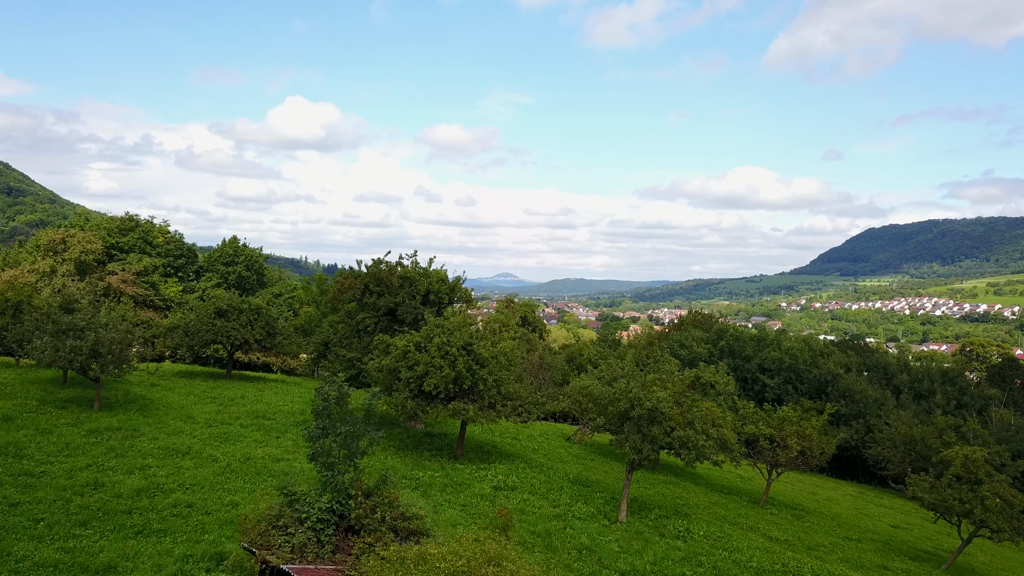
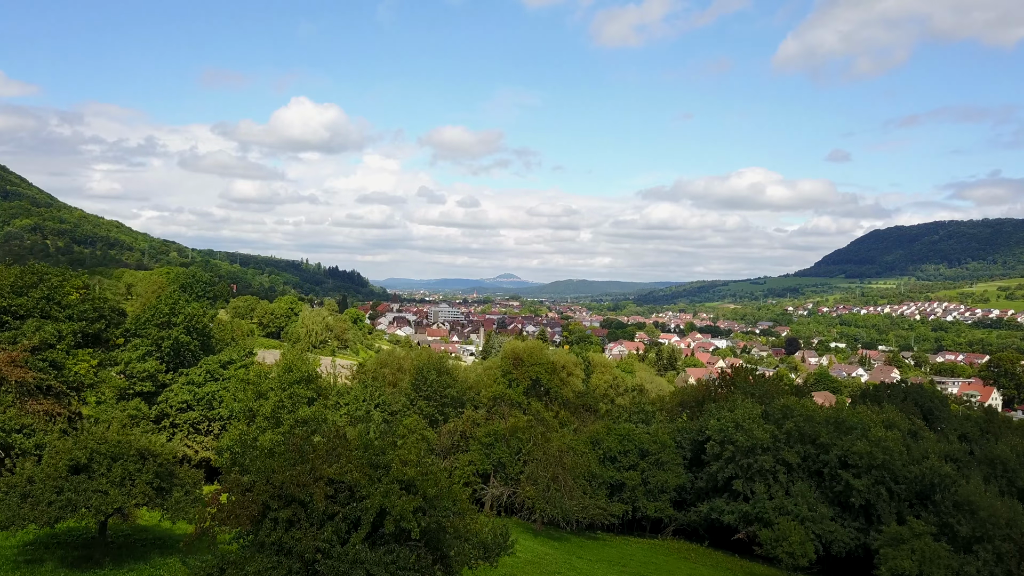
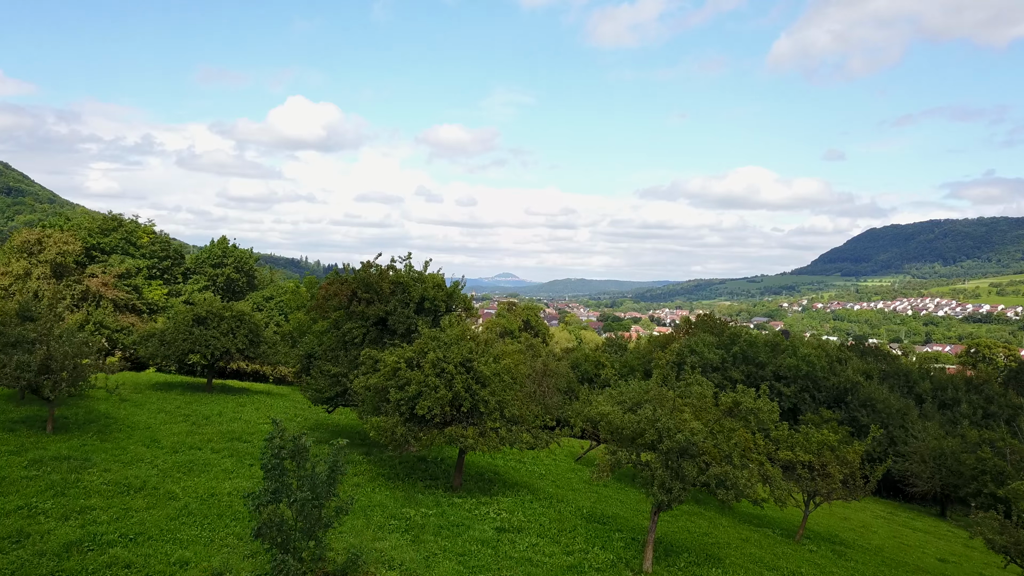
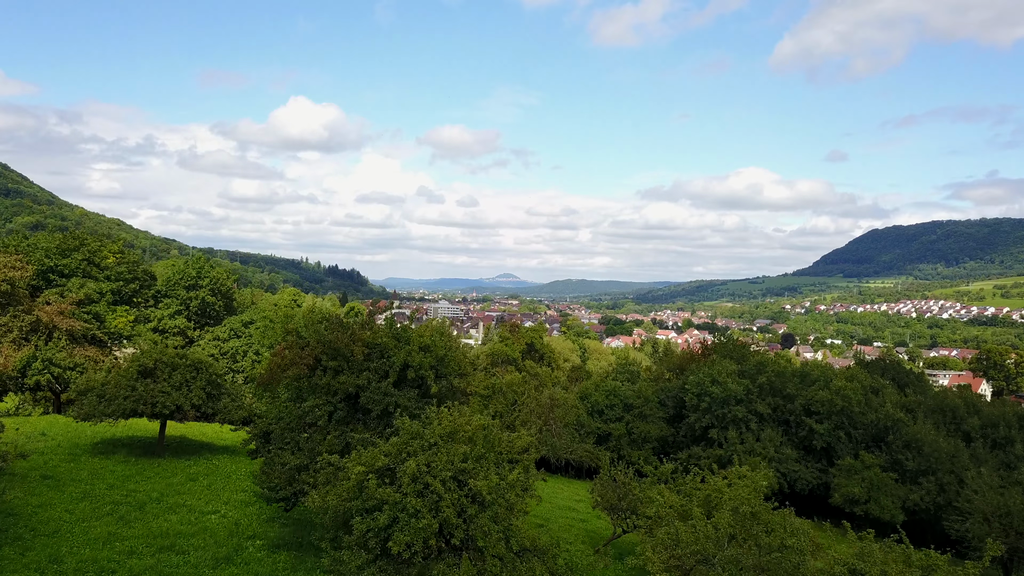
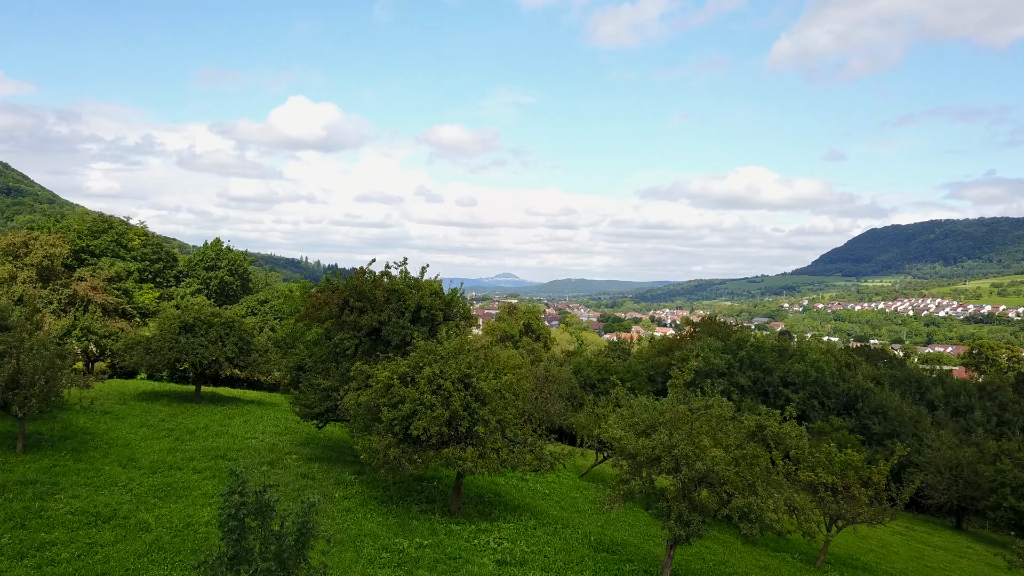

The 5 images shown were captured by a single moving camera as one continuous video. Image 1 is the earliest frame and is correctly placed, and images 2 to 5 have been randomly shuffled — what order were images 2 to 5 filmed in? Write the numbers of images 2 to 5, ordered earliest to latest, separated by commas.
3, 5, 4, 2
